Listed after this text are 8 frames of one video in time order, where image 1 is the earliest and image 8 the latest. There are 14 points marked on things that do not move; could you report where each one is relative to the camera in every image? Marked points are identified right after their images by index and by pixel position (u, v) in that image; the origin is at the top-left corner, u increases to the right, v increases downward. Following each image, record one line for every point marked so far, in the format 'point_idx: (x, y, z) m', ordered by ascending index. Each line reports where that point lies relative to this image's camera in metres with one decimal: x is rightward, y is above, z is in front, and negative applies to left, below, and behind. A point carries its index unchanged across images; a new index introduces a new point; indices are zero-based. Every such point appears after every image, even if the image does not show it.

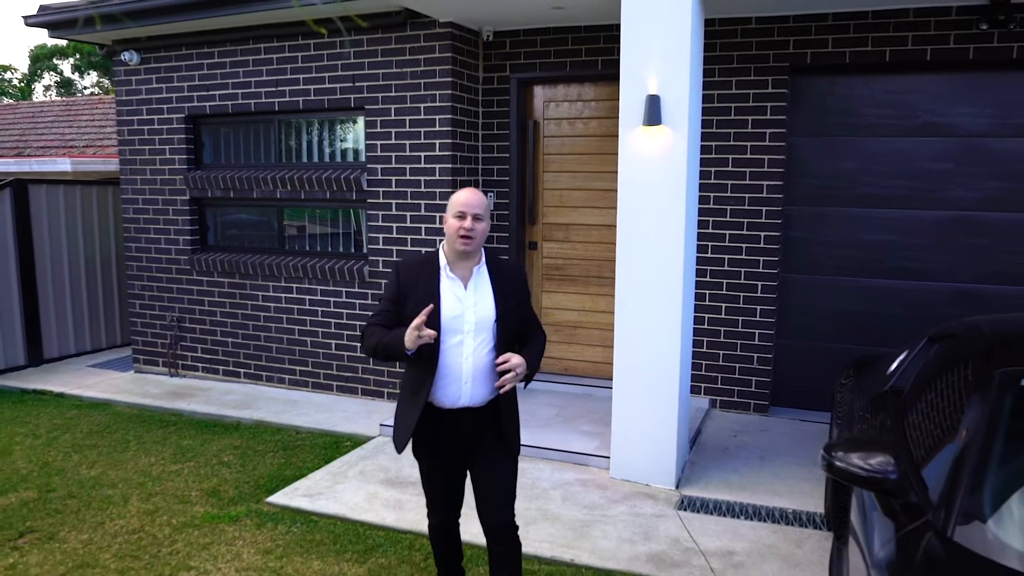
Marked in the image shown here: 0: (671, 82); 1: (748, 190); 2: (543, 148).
0: (+0.8, +1.0, +4.1) m
1: (+1.5, +0.6, +5.3) m
2: (+0.2, +1.0, +6.0) m
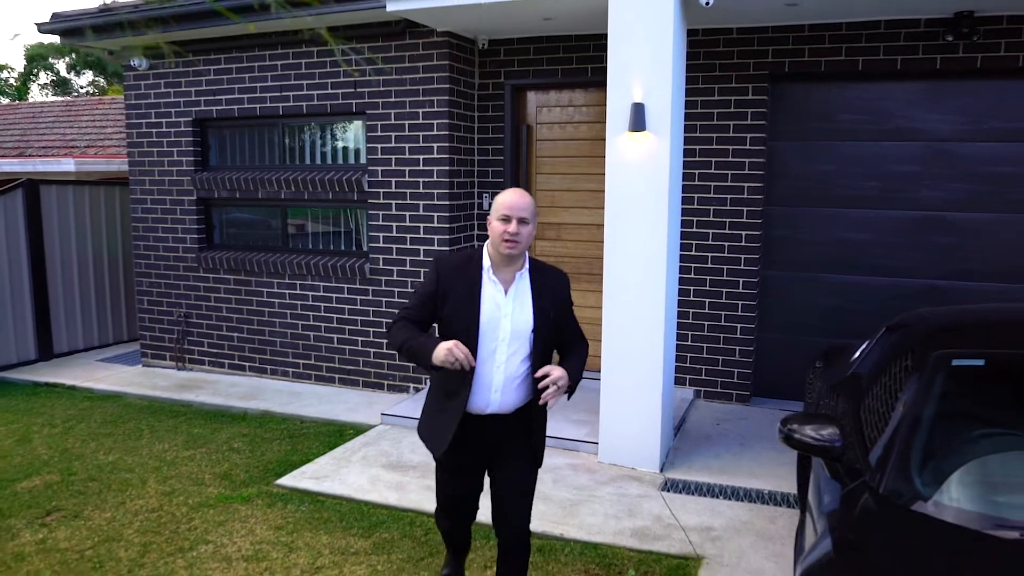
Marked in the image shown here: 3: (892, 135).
0: (+0.7, +1.0, +4.4) m
1: (+1.4, +0.6, +5.6) m
2: (+0.2, +1.0, +6.3) m
3: (+2.4, +1.0, +5.4) m
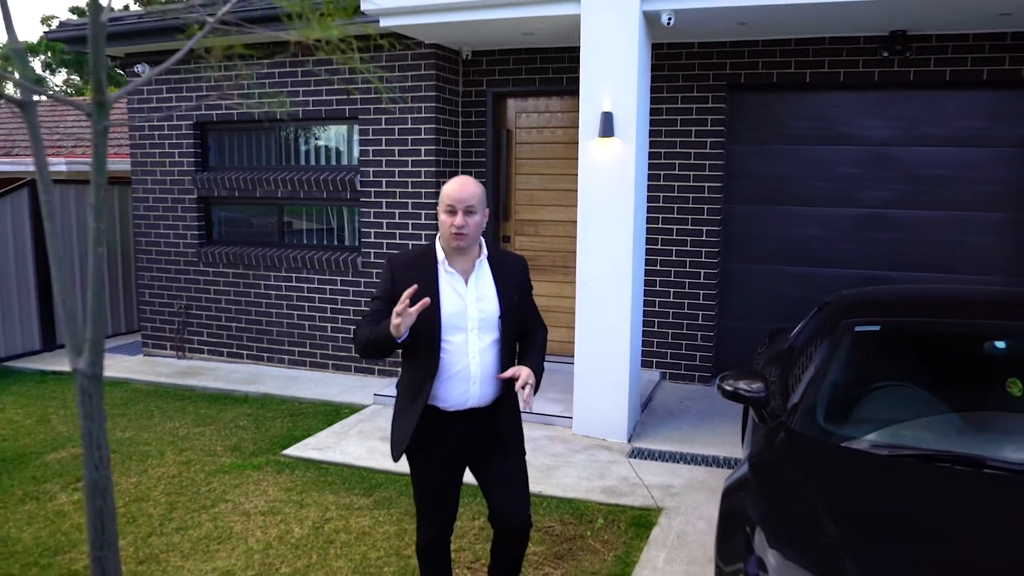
0: (+0.6, +1.1, +4.9) m
1: (+1.3, +0.7, +6.2) m
2: (0.0, +1.1, +6.8) m
3: (+2.3, +1.0, +6.0) m
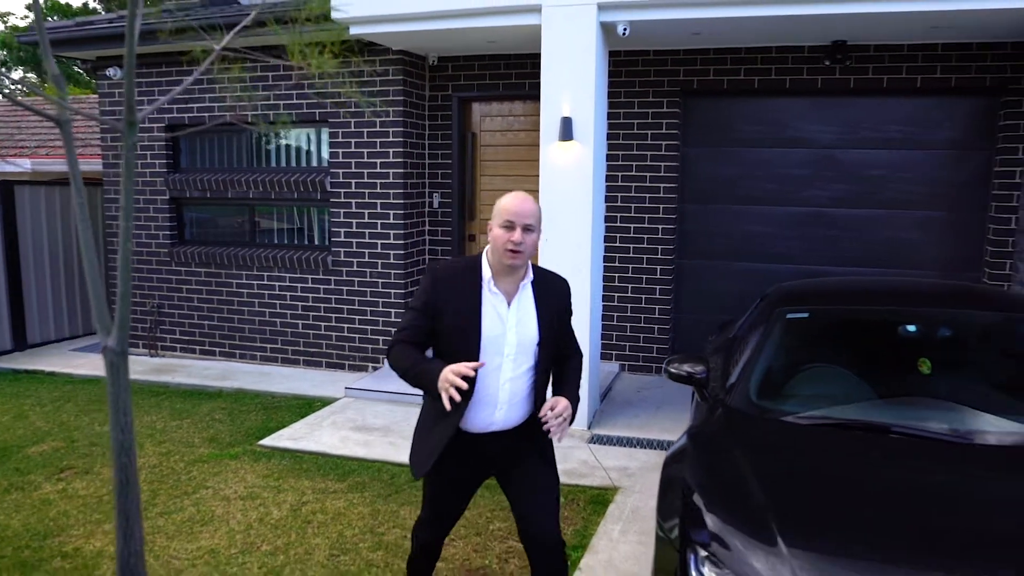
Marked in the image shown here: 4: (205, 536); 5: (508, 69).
0: (+0.4, +1.1, +5.2) m
1: (+1.0, +0.7, +6.5) m
2: (-0.3, +1.1, +7.1) m
3: (+2.0, +1.1, +6.3) m
4: (-1.4, -1.1, +3.8) m
5: (0.0, +1.7, +6.7) m
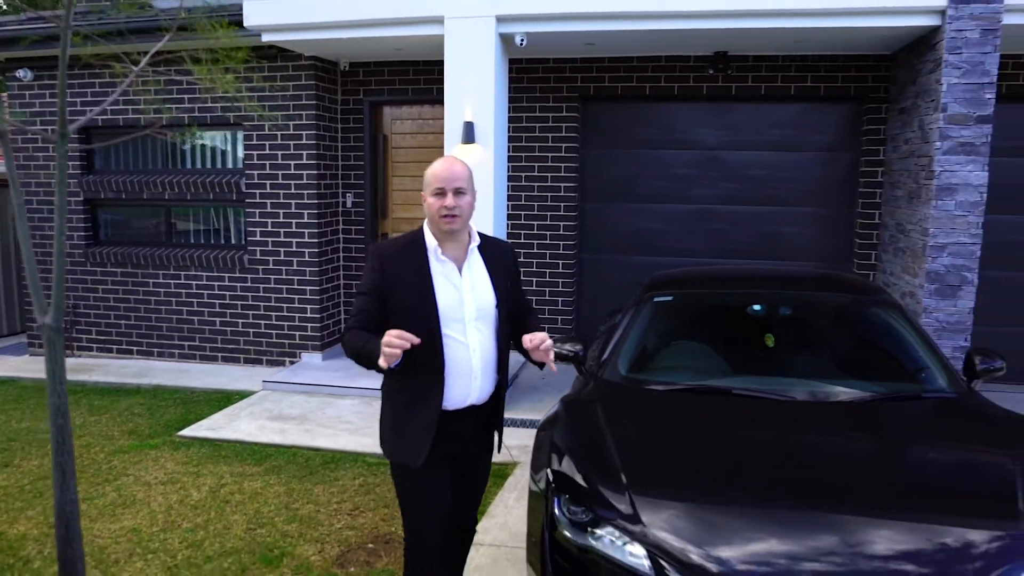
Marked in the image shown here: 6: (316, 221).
0: (-0.2, +1.2, +5.6) m
1: (+0.3, +0.8, +6.9) m
2: (-1.0, +1.1, +7.4) m
3: (+1.3, +1.1, +6.8) m
4: (-1.8, -1.1, +4.0) m
5: (-0.8, +1.8, +7.0) m
6: (-1.6, +0.5, +6.9) m
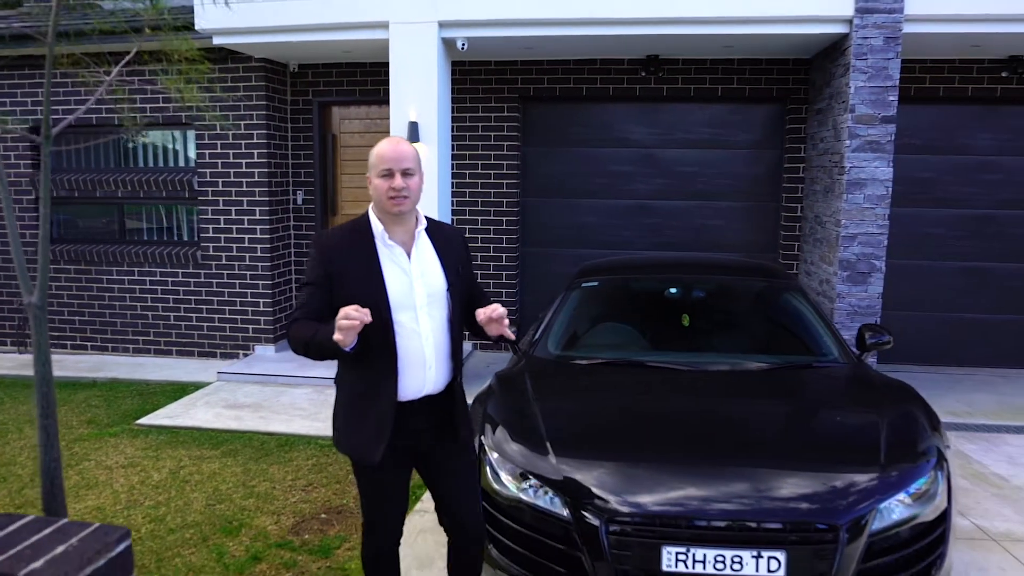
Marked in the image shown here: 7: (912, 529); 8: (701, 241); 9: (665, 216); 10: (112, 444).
0: (-0.6, +1.2, +5.9) m
1: (-0.2, +0.9, +7.2) m
2: (-1.5, +1.2, +7.6) m
3: (+0.8, +1.2, +7.2) m
4: (-2.1, -1.0, +4.3) m
5: (-1.3, +1.8, +7.3) m
6: (-2.0, +0.6, +7.2) m
7: (+1.2, -0.7, +2.6) m
8: (+1.6, +0.4, +7.3) m
9: (+1.3, +0.6, +7.3) m
10: (-2.4, -0.9, +5.1) m
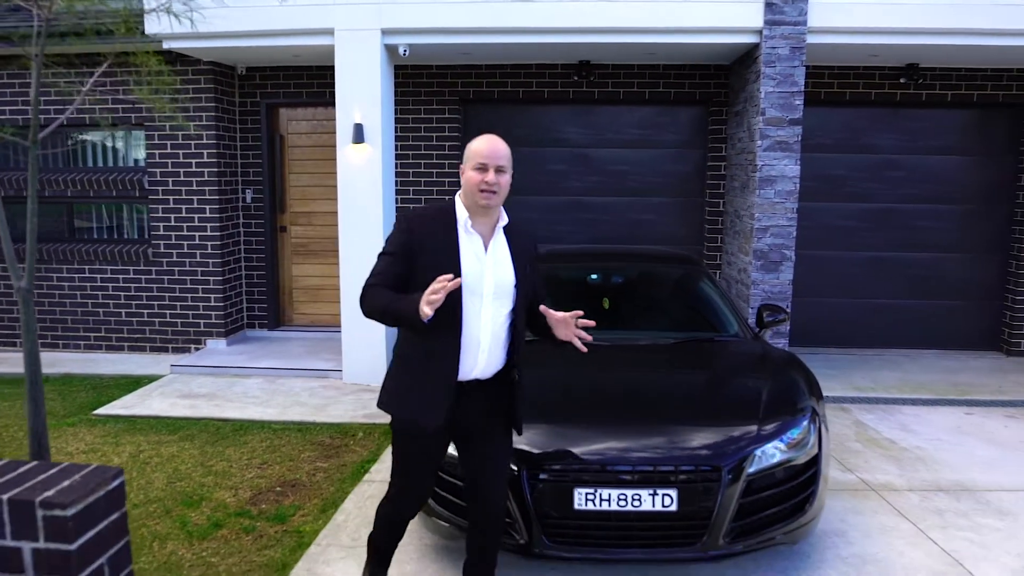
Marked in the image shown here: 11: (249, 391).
0: (-1.0, +1.3, +6.2) m
1: (-0.7, +0.9, +7.6) m
2: (-2.1, +1.2, +7.9) m
3: (+0.3, +1.3, +7.7) m
4: (-2.4, -1.0, +4.5) m
5: (-1.8, +1.9, +7.6) m
6: (-2.6, +0.6, +7.4) m
7: (+1.0, -0.7, +3.1) m
8: (+1.1, +0.5, +7.7) m
9: (+0.8, +0.7, +7.7) m
10: (-2.8, -0.9, +5.4) m
11: (-1.9, -0.8, +6.3) m
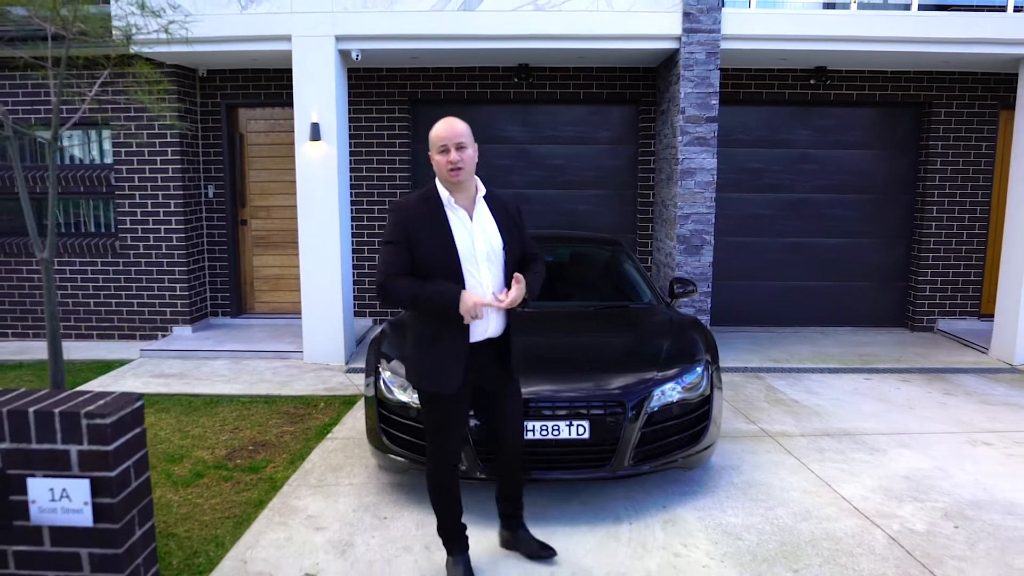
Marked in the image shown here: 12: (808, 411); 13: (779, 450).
0: (-1.5, +1.4, +6.8) m
1: (-1.2, +1.0, +8.2) m
2: (-2.6, +1.3, +8.4) m
3: (-0.2, +1.4, +8.3) m
4: (-2.7, -0.9, +5.0) m
5: (-2.3, +2.0, +8.1) m
6: (-3.0, +0.7, +7.9) m
7: (+0.7, -0.5, +3.7) m
8: (+0.6, +0.6, +8.4) m
9: (+0.3, +0.8, +8.3) m
10: (-3.1, -0.8, +5.8) m
11: (-2.4, -0.7, +6.8) m
12: (+1.9, -0.8, +5.6) m
13: (+1.4, -0.9, +4.6) m
